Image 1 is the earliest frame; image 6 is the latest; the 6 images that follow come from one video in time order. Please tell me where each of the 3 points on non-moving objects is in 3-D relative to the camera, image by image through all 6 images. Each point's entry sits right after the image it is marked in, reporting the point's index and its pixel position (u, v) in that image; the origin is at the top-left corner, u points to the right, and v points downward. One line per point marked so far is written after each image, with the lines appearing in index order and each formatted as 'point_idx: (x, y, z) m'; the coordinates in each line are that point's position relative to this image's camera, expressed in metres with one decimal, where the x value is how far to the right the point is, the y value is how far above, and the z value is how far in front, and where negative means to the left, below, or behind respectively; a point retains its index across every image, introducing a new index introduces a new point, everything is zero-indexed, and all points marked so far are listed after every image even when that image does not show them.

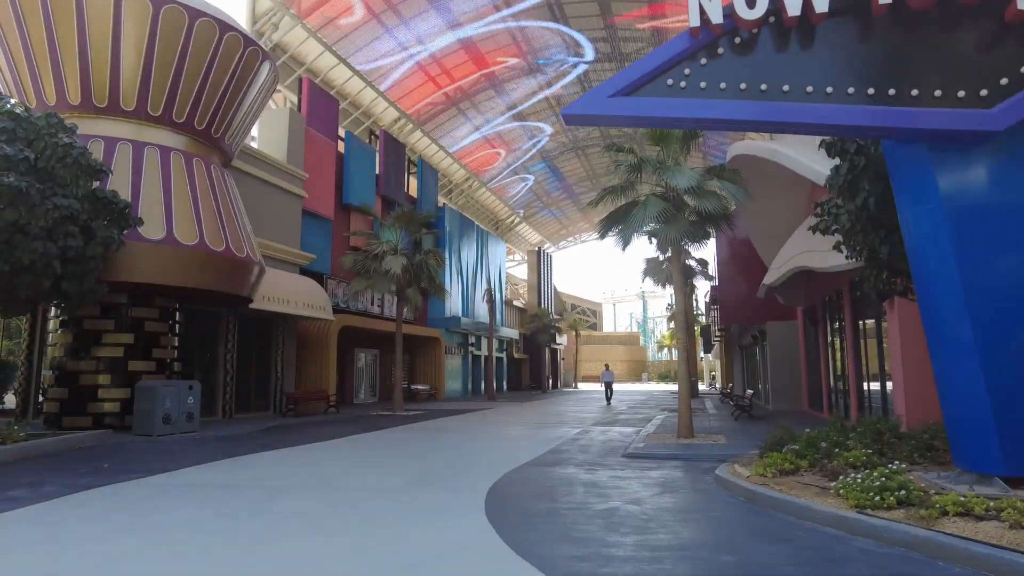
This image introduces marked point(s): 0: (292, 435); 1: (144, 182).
0: (-5.1, -3.3, +15.0) m
1: (-7.9, +2.3, +13.9) m
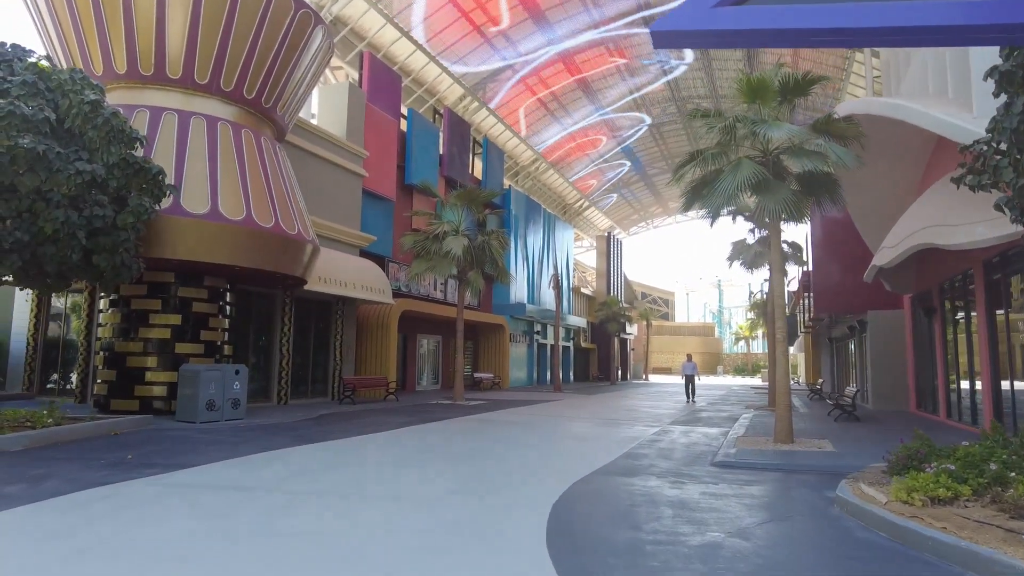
0: (-3.7, -2.8, +14.0) m
1: (-6.5, +2.7, +13.2) m
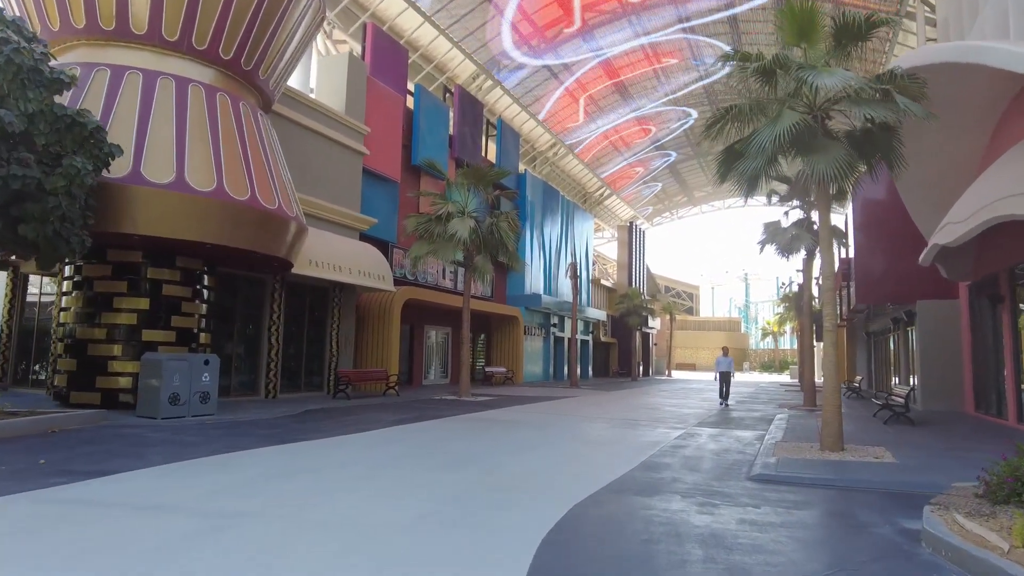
0: (-3.6, -2.5, +12.6) m
1: (-6.4, +3.1, +11.8) m
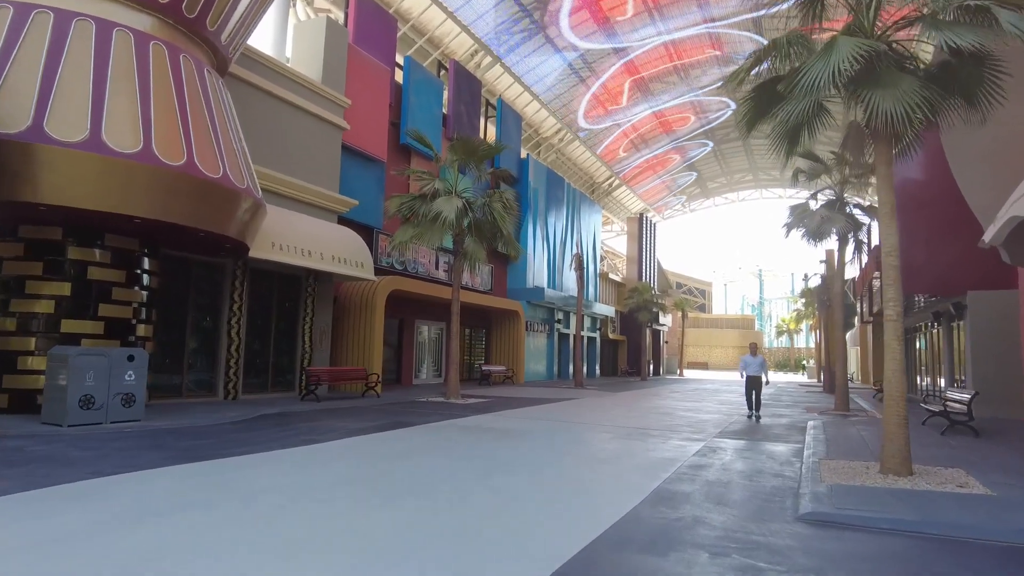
0: (-3.8, -2.2, +10.6) m
1: (-6.7, +3.3, +9.9) m
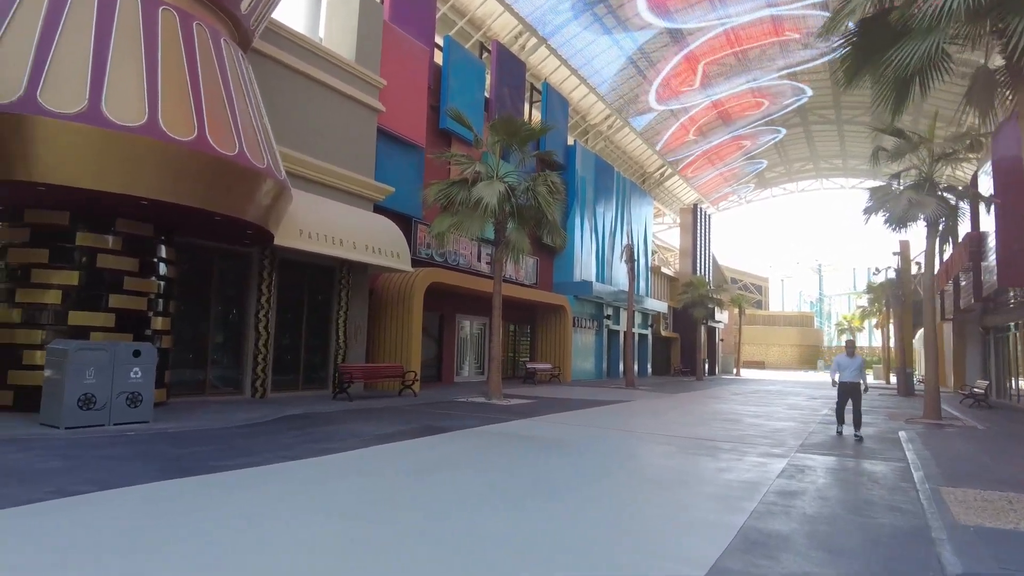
0: (-3.2, -2.0, +9.6) m
1: (-6.1, +3.5, +9.0) m
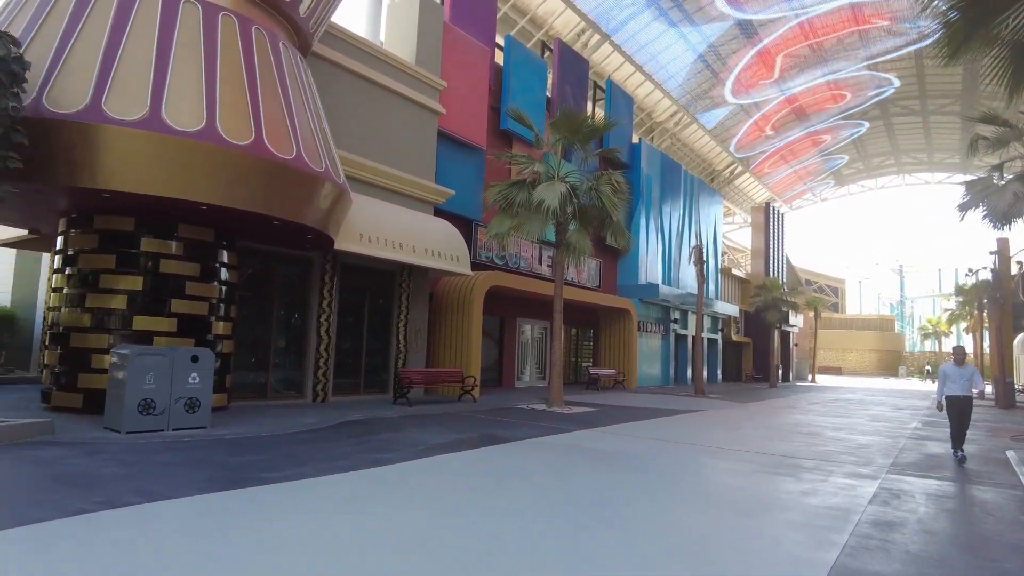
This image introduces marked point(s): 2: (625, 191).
0: (-2.3, -2.1, +9.4) m
1: (-5.3, +3.4, +9.1) m
2: (+2.7, +2.4, +16.2) m
